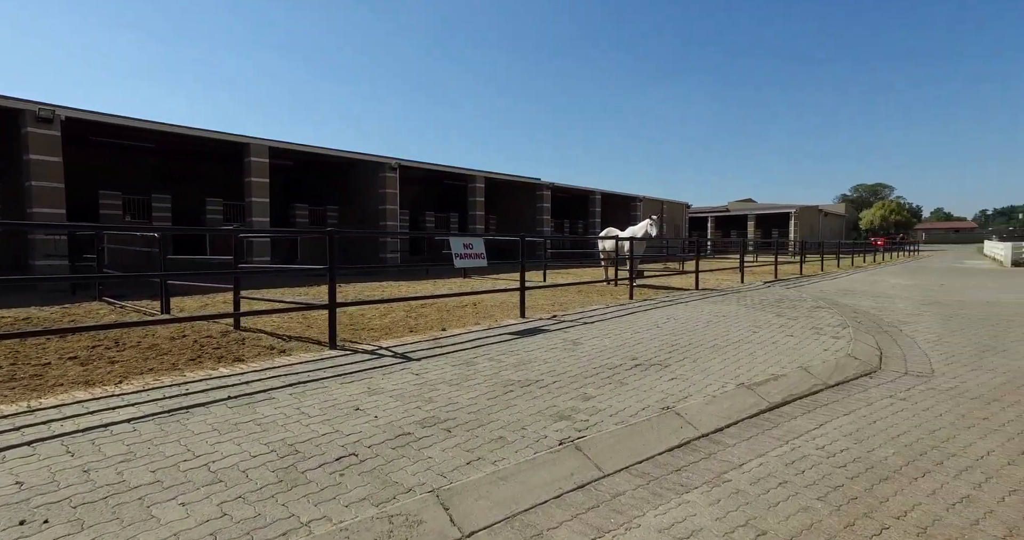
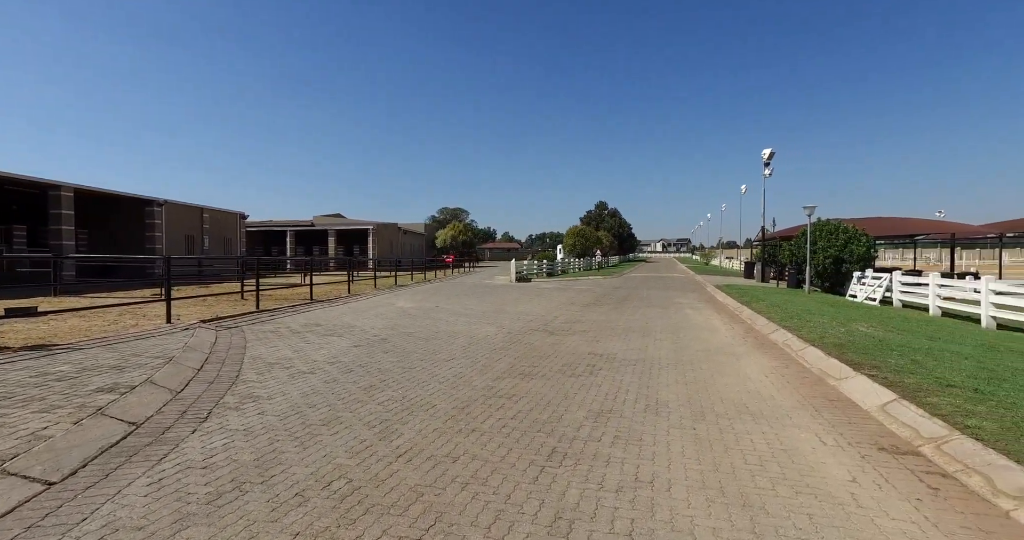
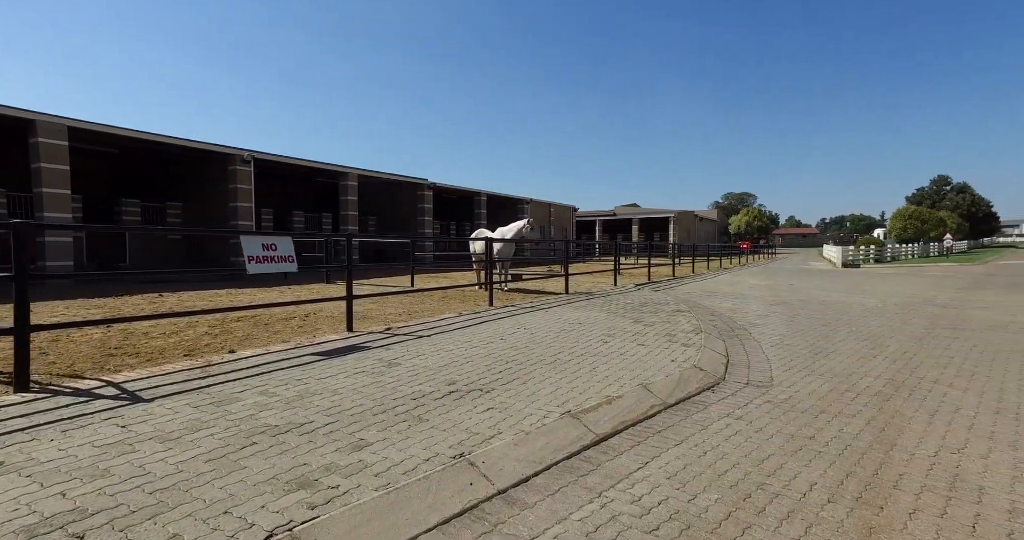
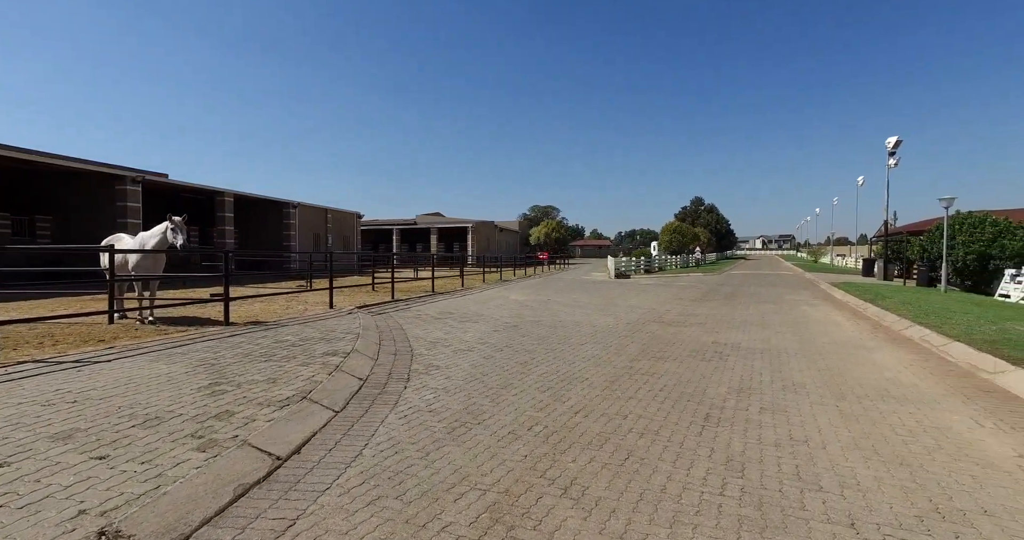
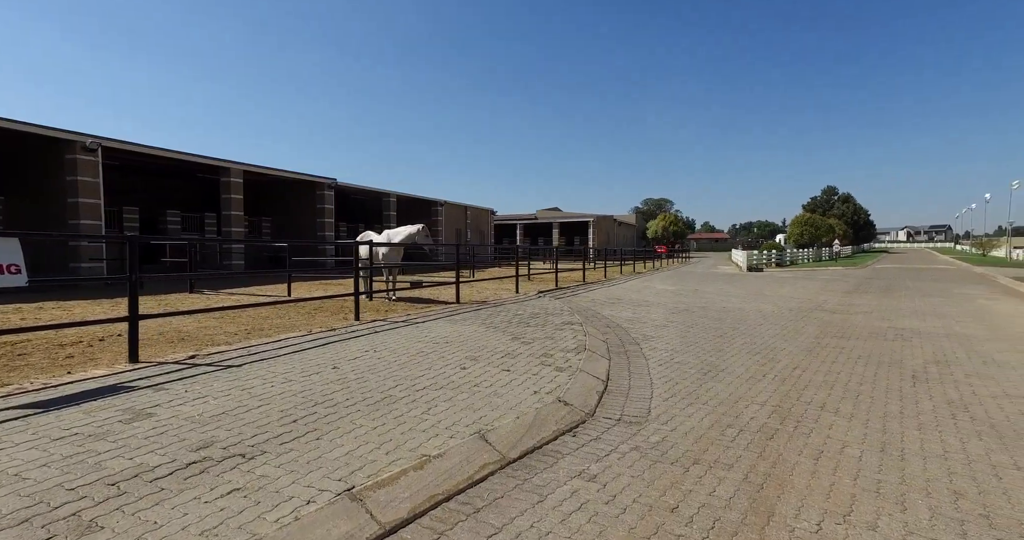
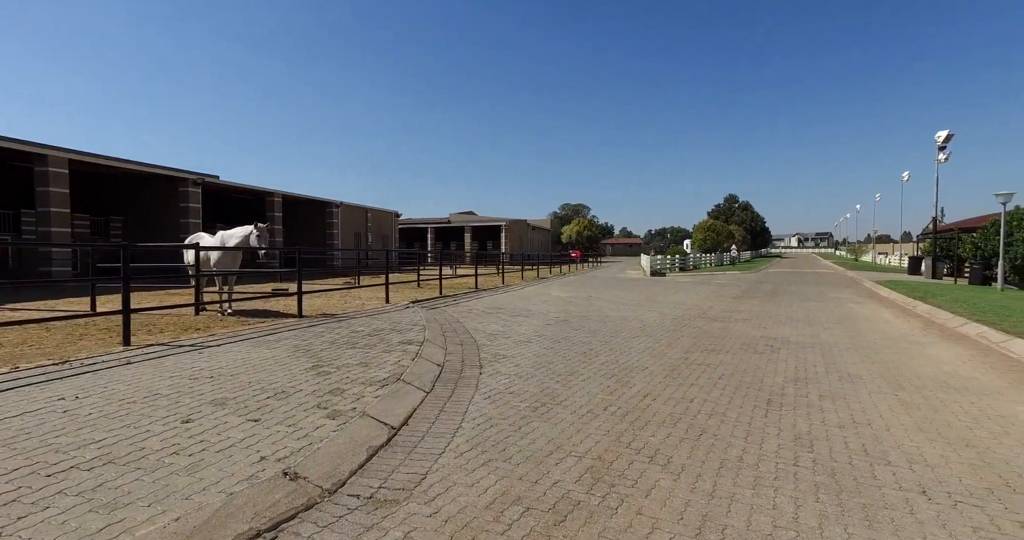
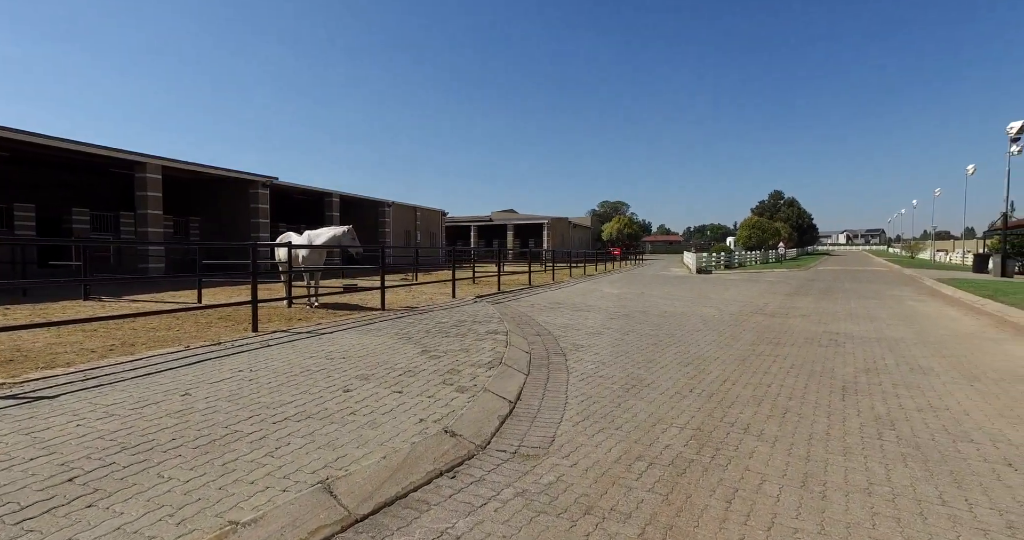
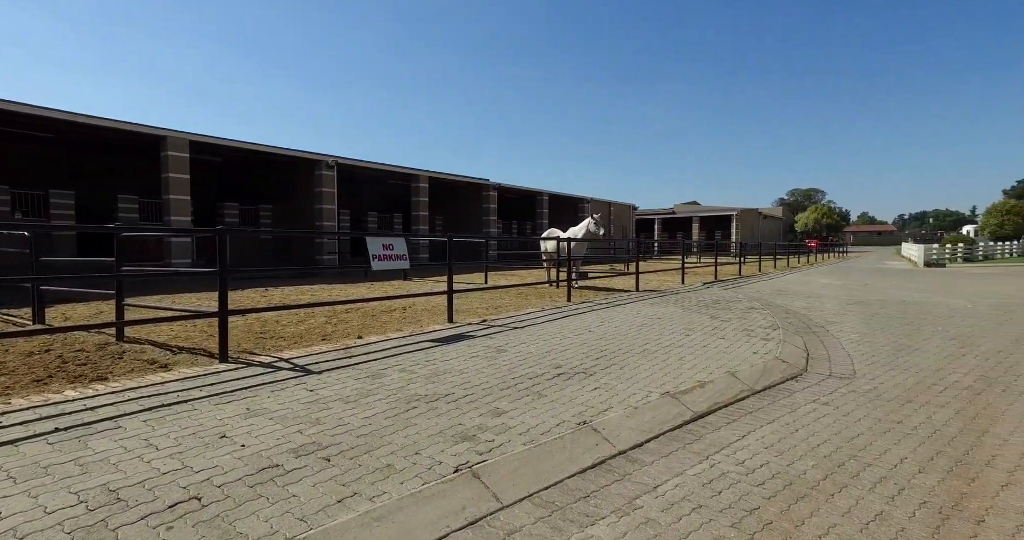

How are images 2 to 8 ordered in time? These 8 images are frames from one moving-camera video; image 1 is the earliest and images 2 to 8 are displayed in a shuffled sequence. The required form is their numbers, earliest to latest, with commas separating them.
8, 3, 5, 7, 6, 4, 2
